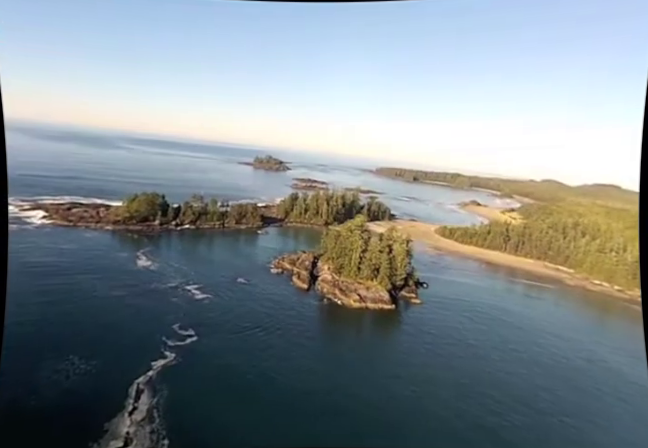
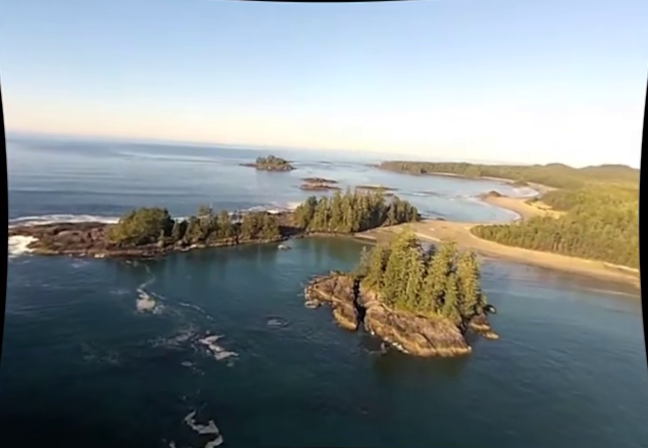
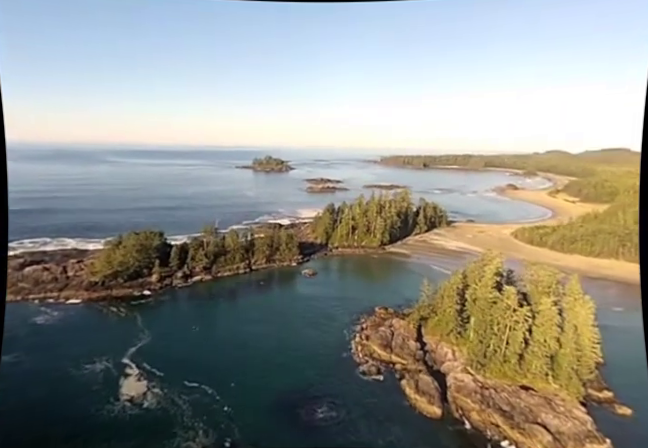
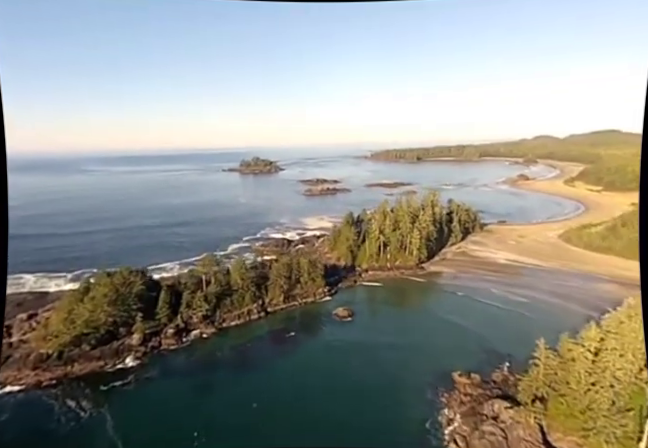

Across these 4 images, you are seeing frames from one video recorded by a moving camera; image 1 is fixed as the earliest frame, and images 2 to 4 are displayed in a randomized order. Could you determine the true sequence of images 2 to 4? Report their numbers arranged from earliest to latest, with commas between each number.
2, 3, 4
